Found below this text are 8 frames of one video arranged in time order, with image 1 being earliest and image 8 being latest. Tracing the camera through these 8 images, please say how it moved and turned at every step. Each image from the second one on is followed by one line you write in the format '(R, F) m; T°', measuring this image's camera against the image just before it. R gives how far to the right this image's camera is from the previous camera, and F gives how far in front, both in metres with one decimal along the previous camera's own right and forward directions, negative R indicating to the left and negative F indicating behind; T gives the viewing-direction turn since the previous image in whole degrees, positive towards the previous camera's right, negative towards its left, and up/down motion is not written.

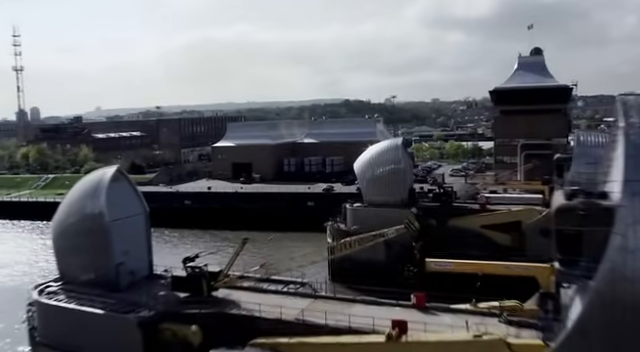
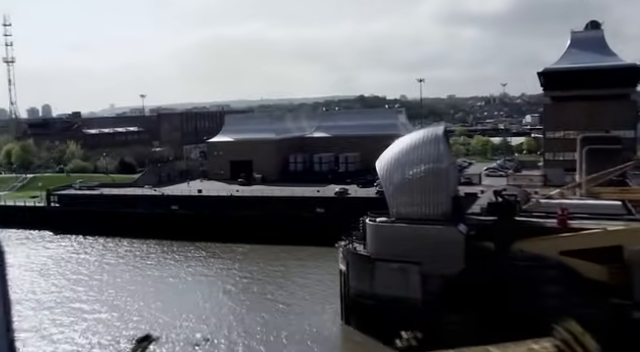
(+0.1, +5.2) m; -1°
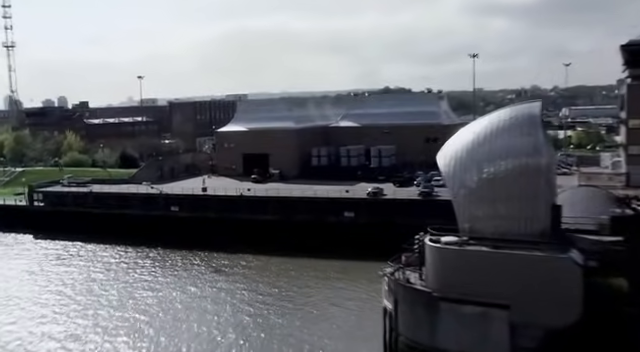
(-0.4, +4.6) m; -2°
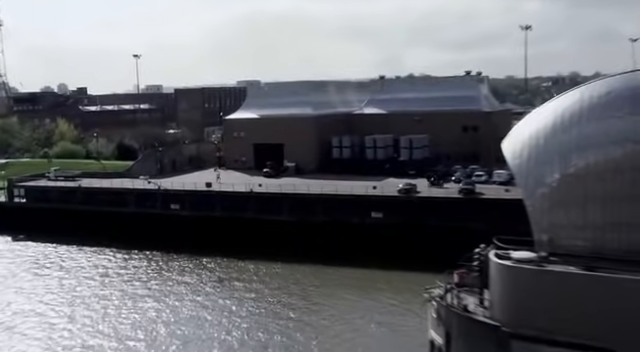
(-0.3, +3.2) m; -1°
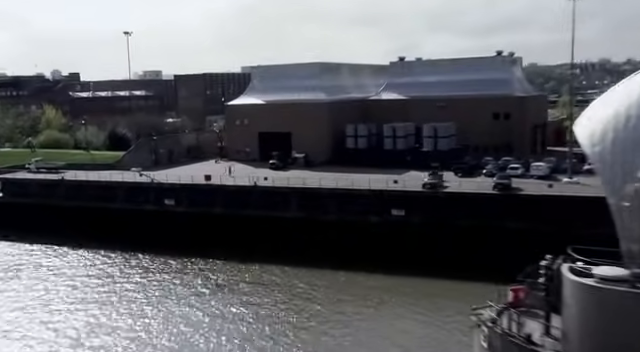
(-0.2, +2.3) m; -1°
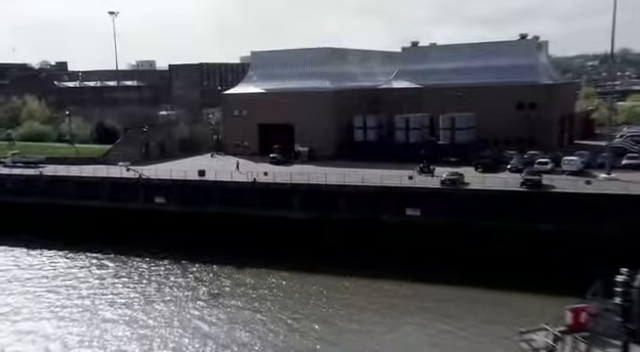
(-0.2, +1.8) m; 0°
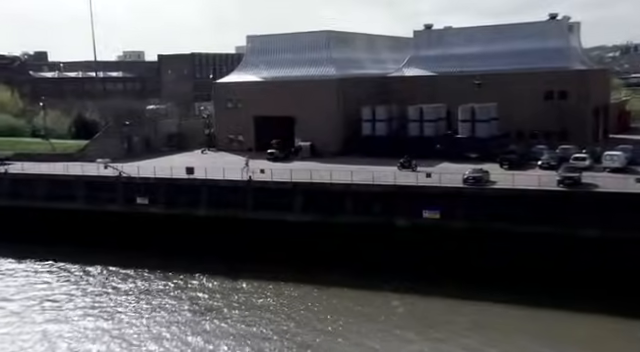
(-0.2, +2.0) m; 0°
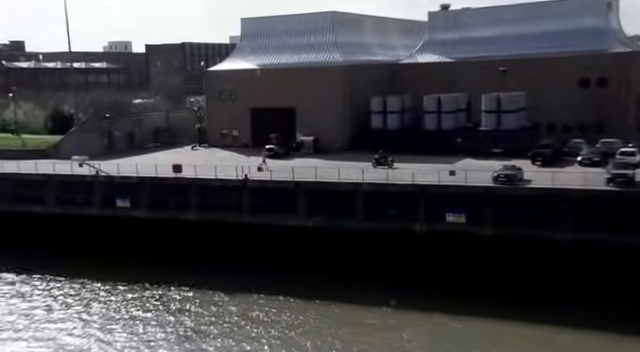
(-0.2, +1.9) m; 0°
